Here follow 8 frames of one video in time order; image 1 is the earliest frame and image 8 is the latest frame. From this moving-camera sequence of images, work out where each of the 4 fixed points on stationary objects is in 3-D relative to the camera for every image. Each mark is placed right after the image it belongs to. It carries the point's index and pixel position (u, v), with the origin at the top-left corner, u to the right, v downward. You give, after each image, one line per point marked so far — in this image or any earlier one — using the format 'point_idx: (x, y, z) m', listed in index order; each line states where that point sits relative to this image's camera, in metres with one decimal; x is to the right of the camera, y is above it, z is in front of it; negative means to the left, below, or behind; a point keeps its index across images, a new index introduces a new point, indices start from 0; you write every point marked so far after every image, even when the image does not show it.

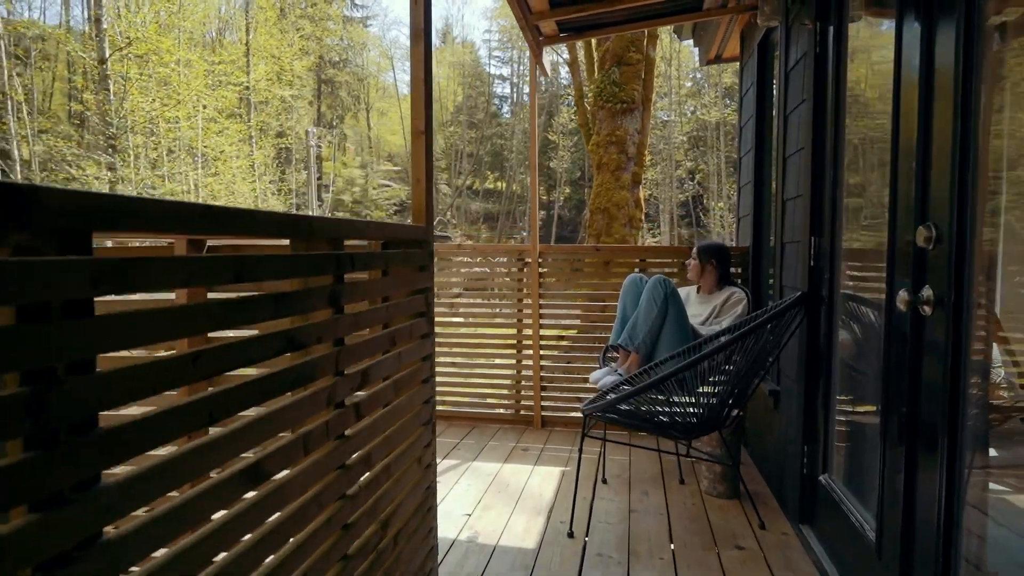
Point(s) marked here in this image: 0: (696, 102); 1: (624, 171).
0: (+3.7, +3.8, +14.3) m
1: (+1.1, +1.2, +6.8) m
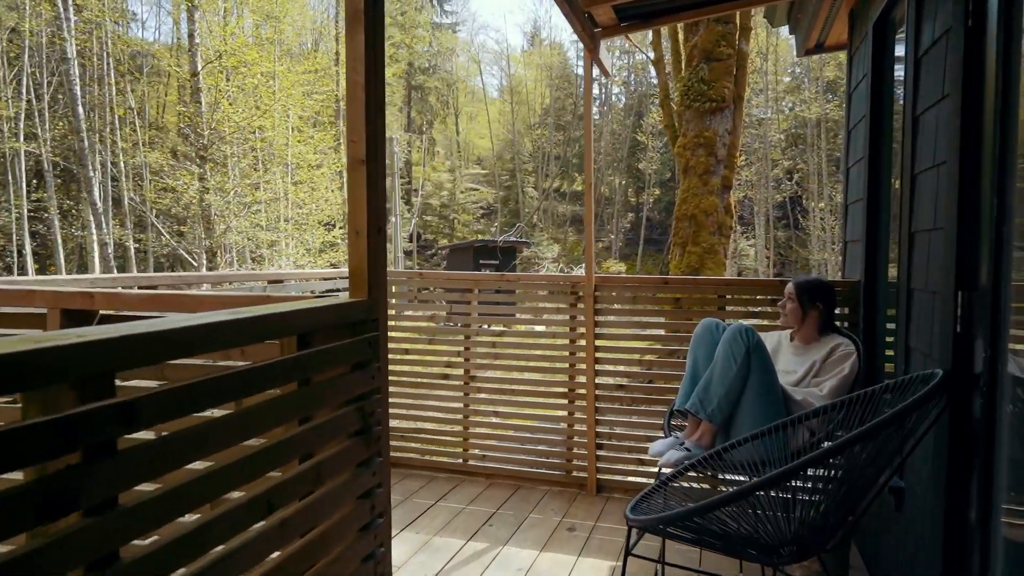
0: (+5.2, +3.5, +13.2) m
1: (+1.7, +1.0, +6.0) m
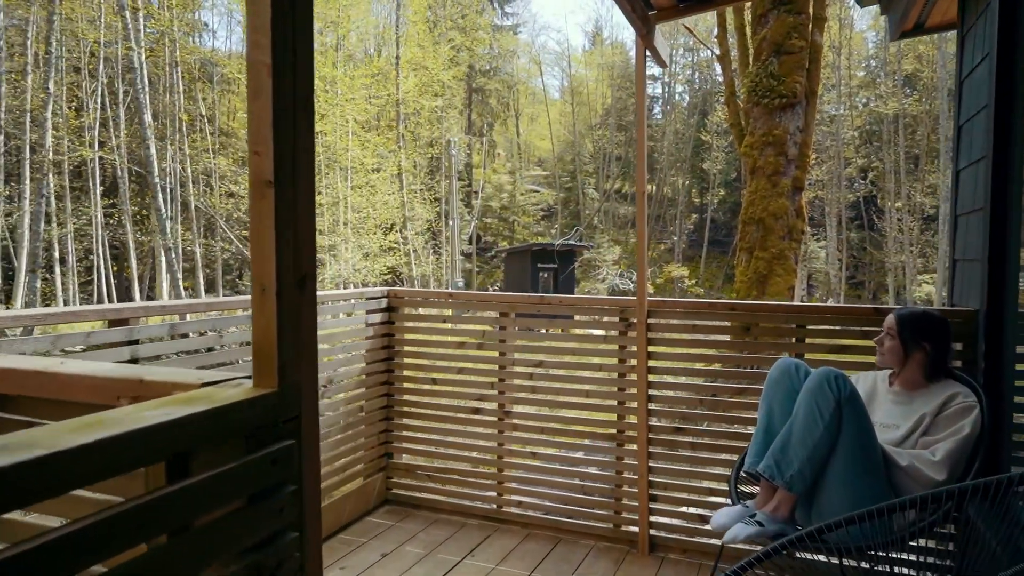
0: (+6.2, +3.4, +12.2) m
1: (+2.1, +0.9, +5.4) m
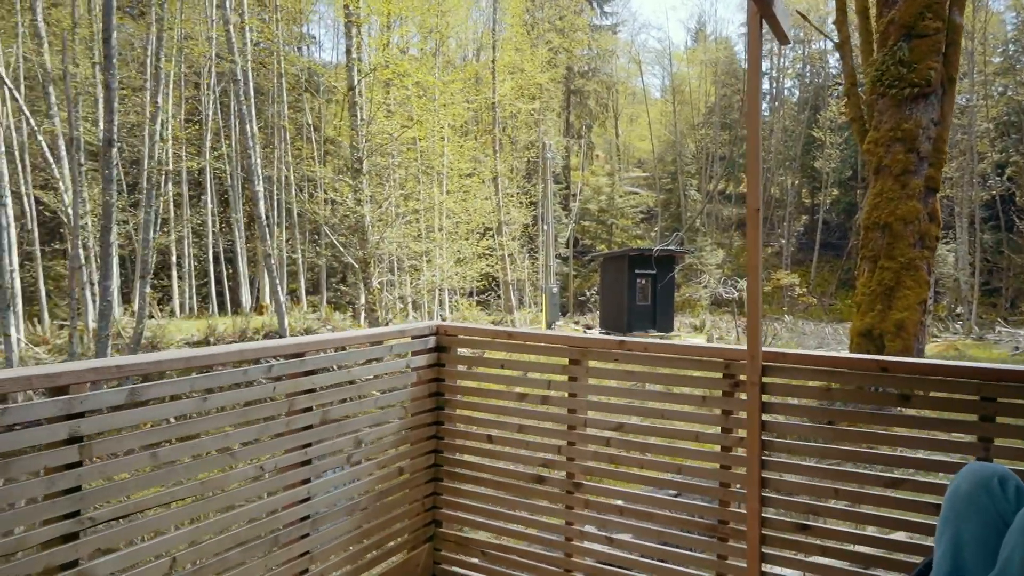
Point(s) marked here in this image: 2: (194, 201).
0: (+7.7, +3.2, +10.7) m
1: (+2.6, +0.7, +4.5) m
2: (-7.8, +2.2, +17.7) m
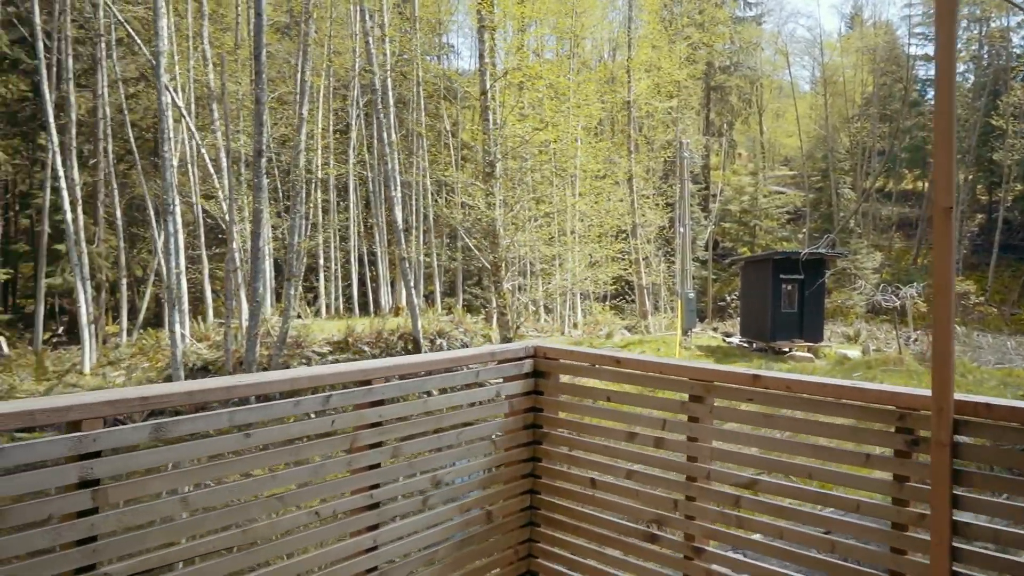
0: (+9.4, +3.0, +8.6) m
1: (+3.3, +0.6, +3.5) m
2: (-4.5, +2.1, +18.5) m
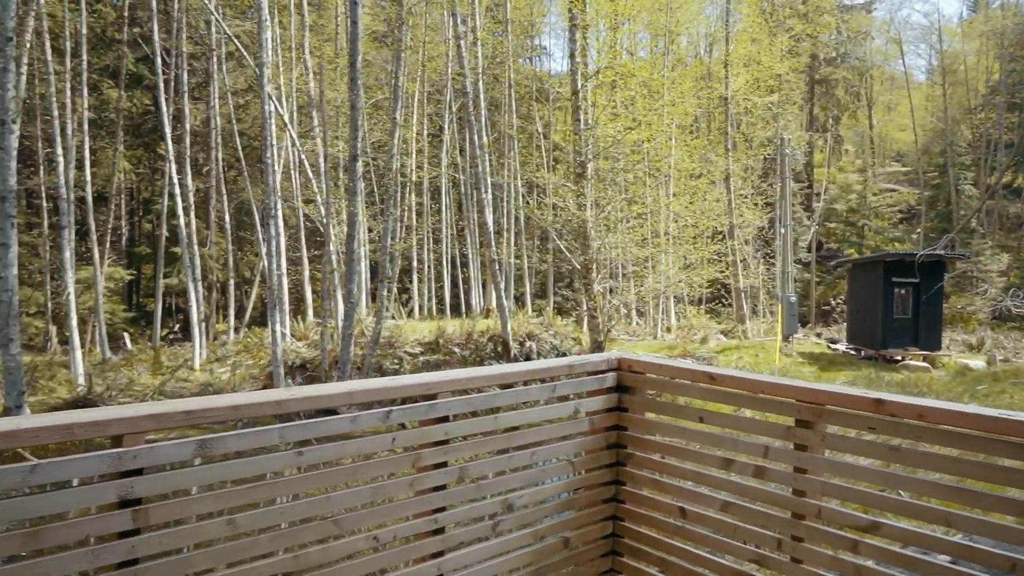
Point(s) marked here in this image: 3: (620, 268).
0: (+10.4, +2.9, +7.2) m
1: (+3.6, +0.6, +2.9) m
2: (-2.1, +2.1, +18.7) m
3: (+1.6, +0.3, +10.7) m
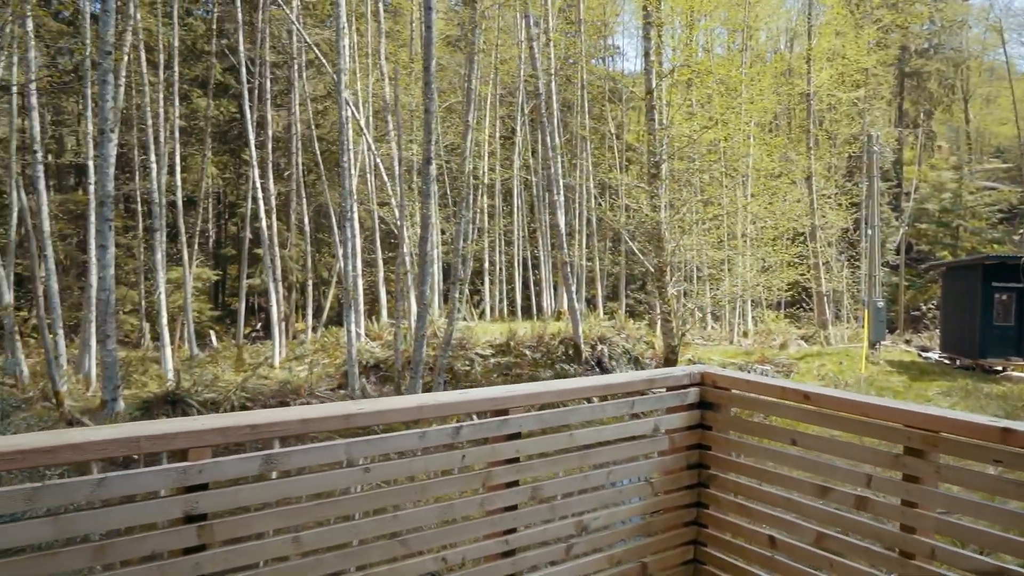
0: (+11.1, +2.8, +6.0) m
1: (+3.9, +0.5, +2.4) m
2: (-0.2, +2.0, +18.7) m
3: (+2.7, +0.3, +10.3) m
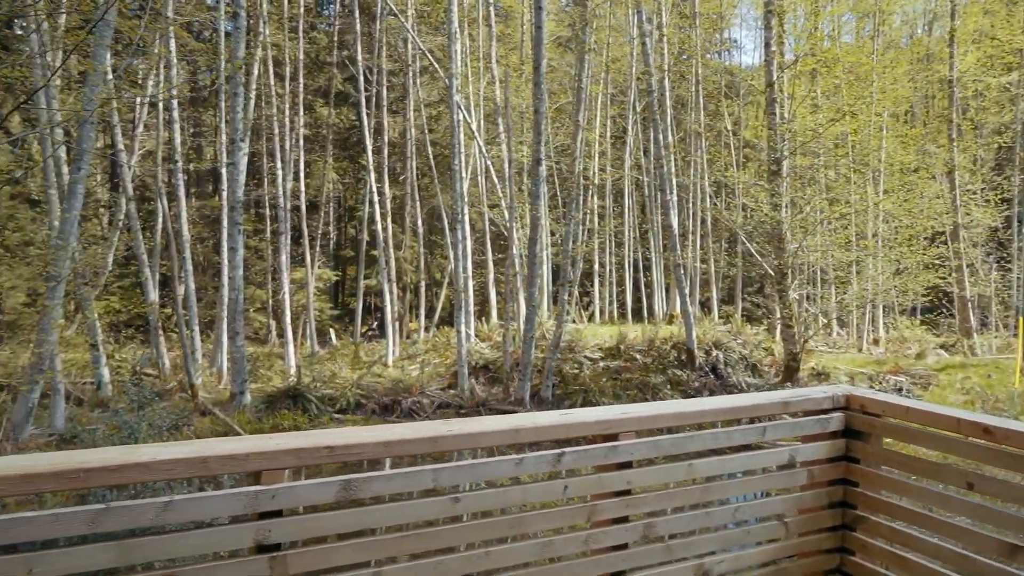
0: (+11.9, +2.7, +4.0) m
1: (+4.2, +0.5, +1.6) m
2: (+2.7, +2.0, +18.3) m
3: (+4.2, +0.2, +9.6) m
